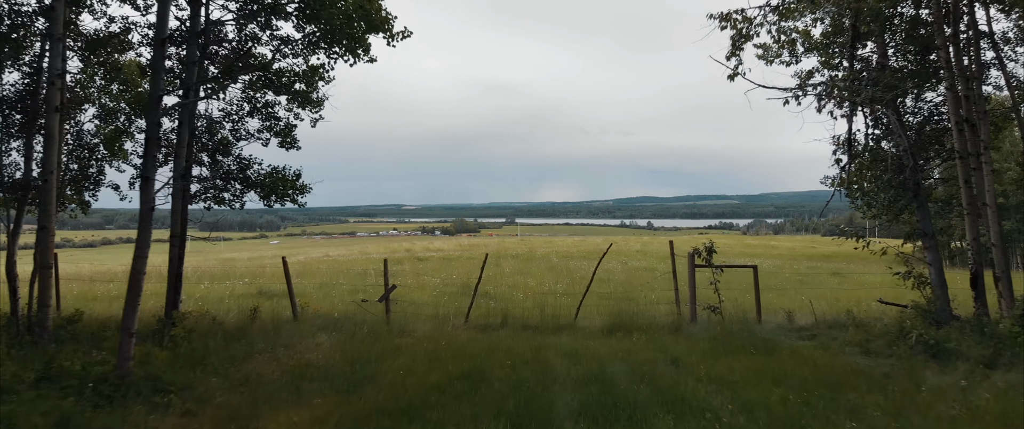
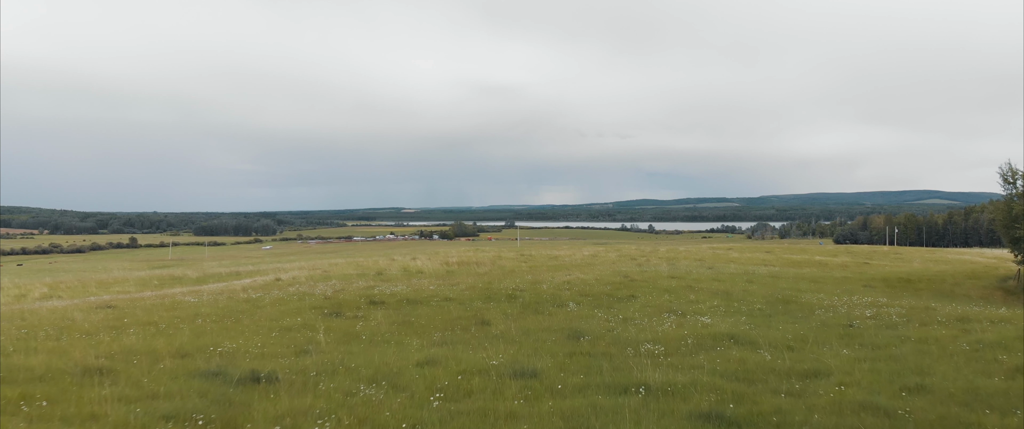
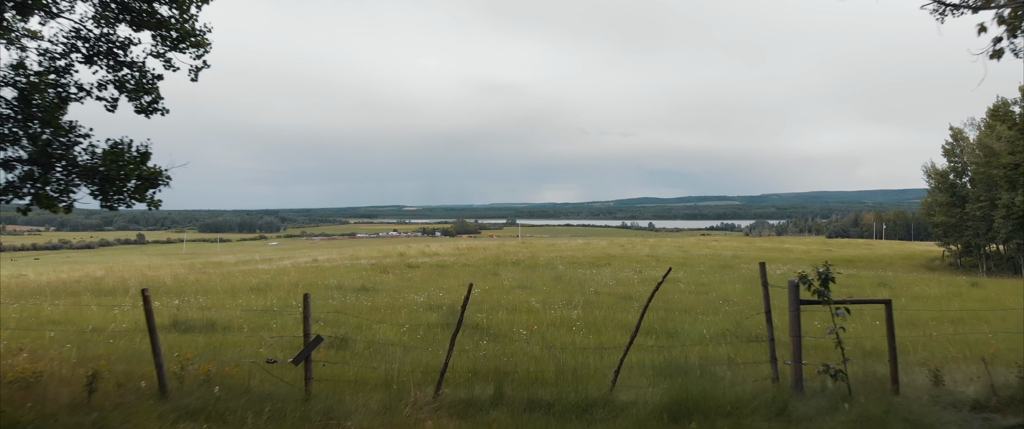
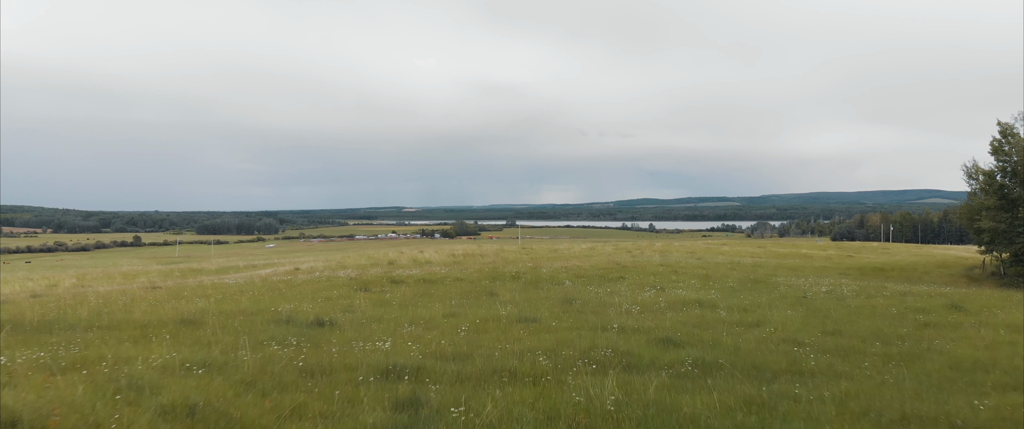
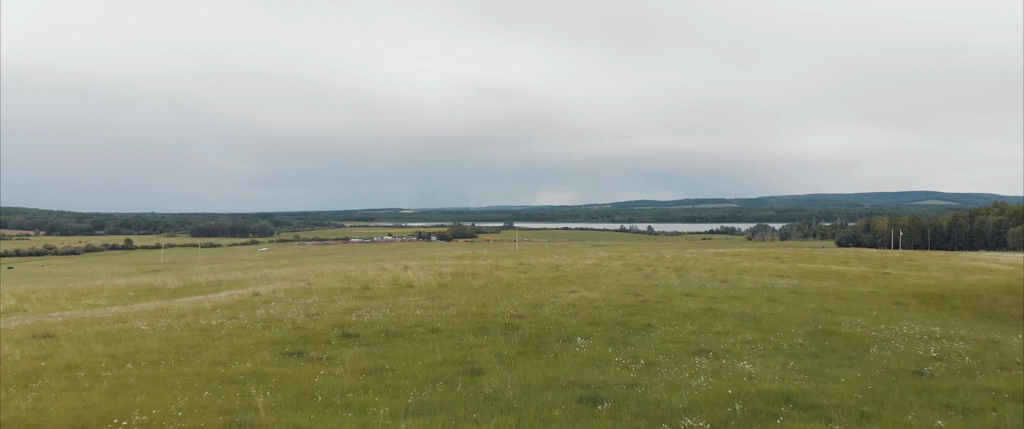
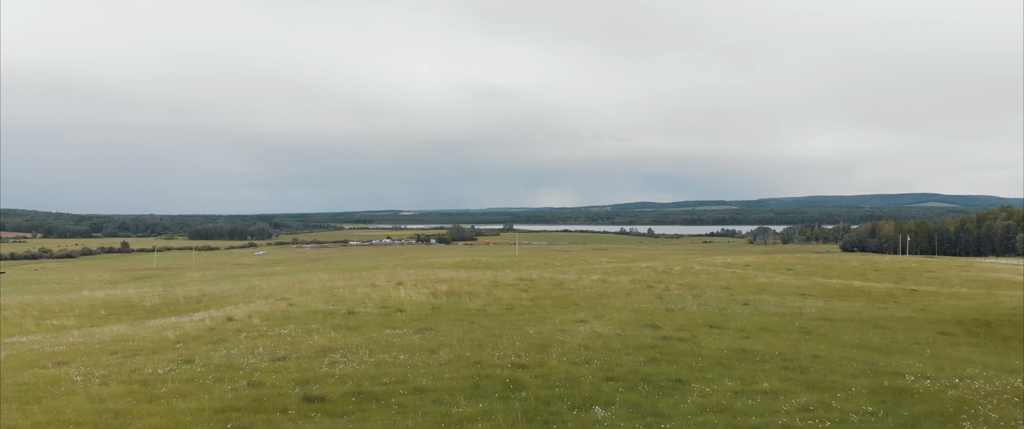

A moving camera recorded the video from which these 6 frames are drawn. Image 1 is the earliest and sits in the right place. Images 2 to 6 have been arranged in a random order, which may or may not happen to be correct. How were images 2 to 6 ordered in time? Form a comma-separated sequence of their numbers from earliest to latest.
3, 4, 2, 5, 6
